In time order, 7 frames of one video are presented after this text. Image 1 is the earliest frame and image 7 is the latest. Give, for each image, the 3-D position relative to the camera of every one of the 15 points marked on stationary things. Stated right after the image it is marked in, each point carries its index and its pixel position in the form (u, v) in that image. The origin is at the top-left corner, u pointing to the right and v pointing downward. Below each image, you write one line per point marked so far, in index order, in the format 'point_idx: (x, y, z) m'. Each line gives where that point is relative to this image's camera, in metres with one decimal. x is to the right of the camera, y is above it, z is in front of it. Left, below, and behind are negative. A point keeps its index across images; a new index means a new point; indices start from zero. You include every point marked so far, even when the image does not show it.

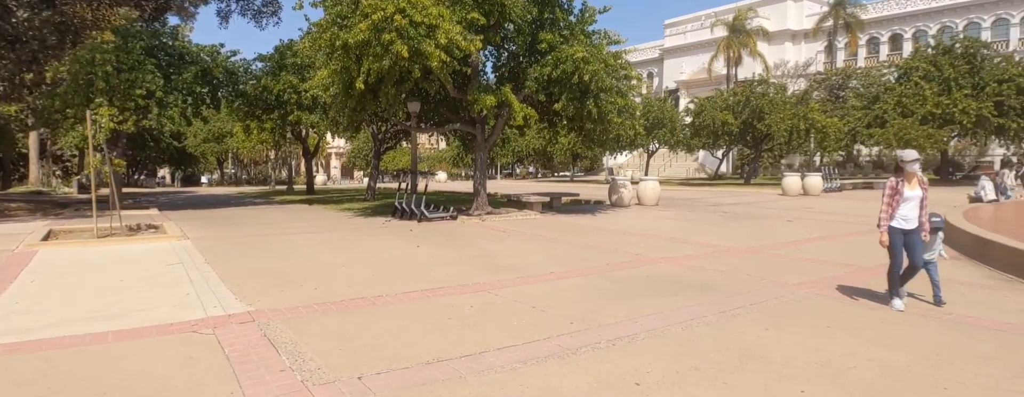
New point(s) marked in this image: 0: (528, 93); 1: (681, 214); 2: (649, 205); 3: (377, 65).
0: (+0.4, +2.8, +15.5) m
1: (+4.8, -0.4, +16.4) m
2: (+4.5, -0.2, +19.1) m
3: (-3.0, +2.9, +12.8) m
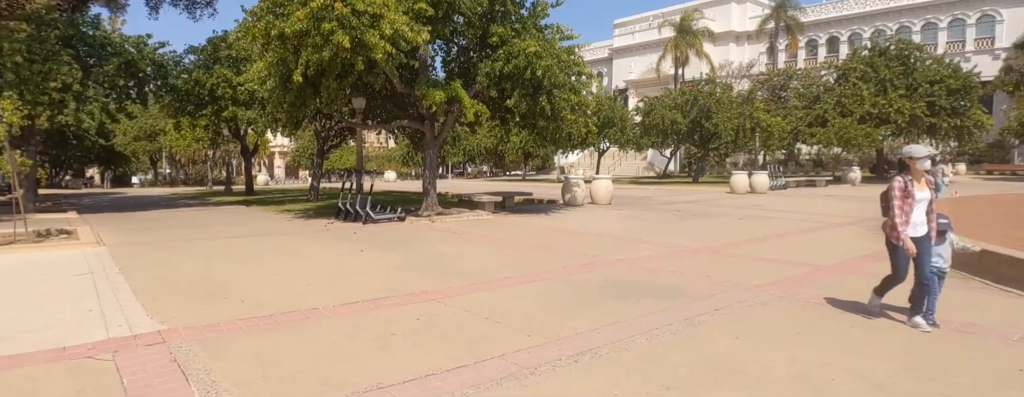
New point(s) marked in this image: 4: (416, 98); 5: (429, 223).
0: (-0.8, +2.8, +14.9) m
1: (+3.4, -0.4, +16.2) m
2: (+2.9, -0.2, +18.9) m
3: (-4.0, +2.9, +11.9) m
4: (-2.4, +2.5, +14.5) m
5: (-1.9, -0.6, +13.6) m
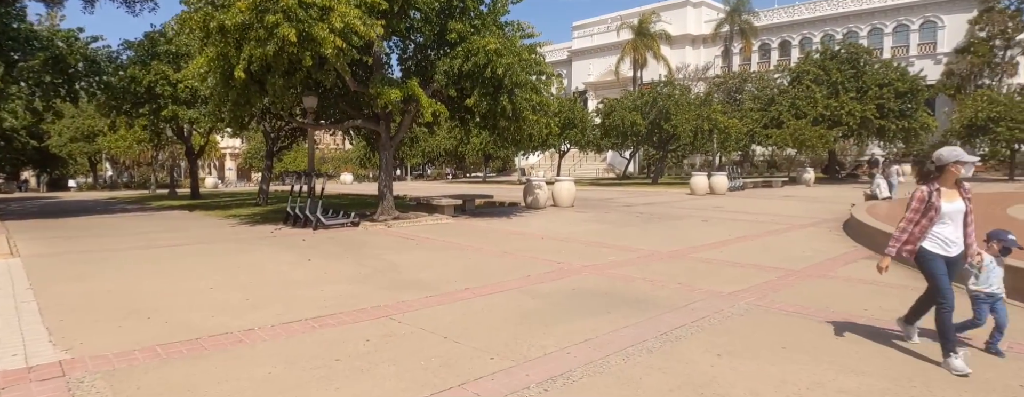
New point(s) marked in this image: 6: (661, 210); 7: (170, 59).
0: (-1.8, +2.7, +14.3) m
1: (+2.3, -0.5, +15.8) m
2: (+1.7, -0.2, +18.5) m
3: (-4.8, +2.8, +11.1) m
4: (-3.4, +2.4, +13.7) m
5: (-2.8, -0.6, +12.9) m
6: (+4.5, -0.4, +17.5) m
7: (-11.6, +4.7, +19.7) m
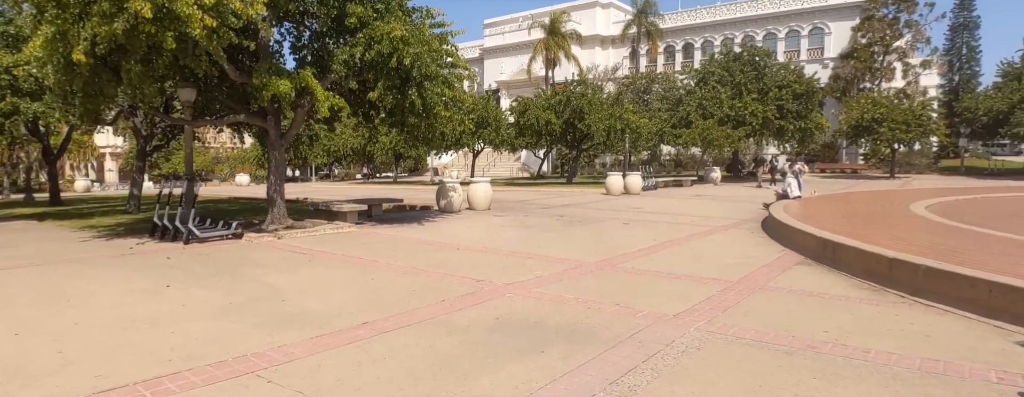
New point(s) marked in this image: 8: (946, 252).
0: (-3.8, +2.6, +12.6) m
1: (+0.1, -0.5, +14.8) m
2: (-0.9, -0.3, +17.3) m
3: (-6.3, +2.6, +9.0) m
4: (-5.2, +2.2, +11.9) m
5: (-4.5, -0.8, +11.2) m
6: (+2.0, -0.4, +16.8) m
7: (-14.3, +4.4, +16.5) m
8: (+5.9, -0.7, +7.9) m
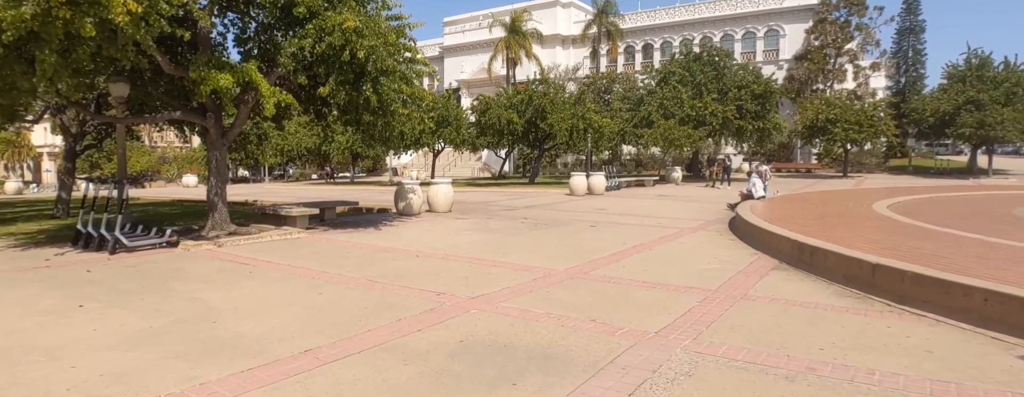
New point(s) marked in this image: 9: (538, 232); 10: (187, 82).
0: (-4.6, +2.5, +11.7) m
1: (-0.8, -0.6, +14.2) m
2: (-2.0, -0.4, +16.6) m
3: (-6.8, +2.6, +8.0) m
4: (-6.0, +2.1, +10.9) m
5: (-5.2, -0.9, +10.2) m
6: (+0.9, -0.4, +16.2) m
7: (-15.3, +4.3, +14.9) m
8: (+5.4, -0.8, +7.7) m
9: (+0.6, -0.7, +12.5) m
10: (-6.0, +2.2, +10.8) m
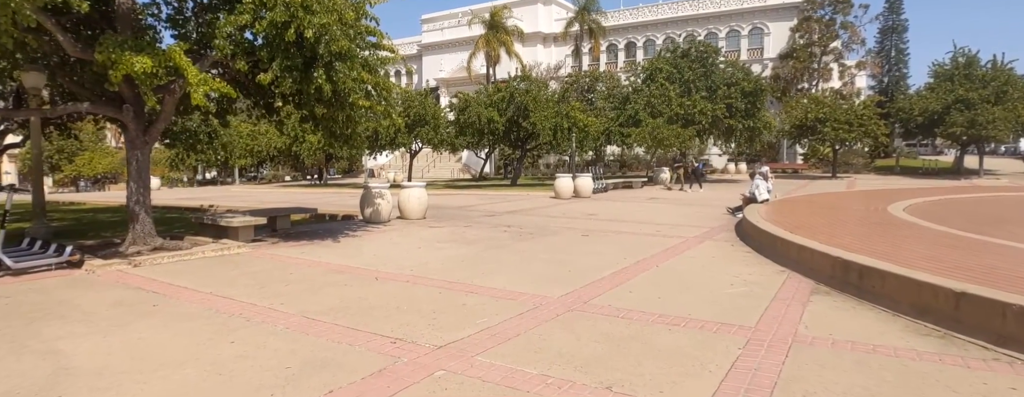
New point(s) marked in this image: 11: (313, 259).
0: (-4.9, +2.4, +9.9) m
1: (-1.2, -0.7, +12.4) m
2: (-2.5, -0.5, +14.8) m
3: (-7.0, +2.4, +6.0) m
4: (-6.3, +2.0, +9.0) m
5: (-5.5, -1.0, +8.3) m
6: (+0.4, -0.6, +14.6) m
7: (-15.7, +4.1, +12.7) m
8: (+5.2, -0.8, +6.2) m
9: (+0.2, -0.8, +10.8) m
10: (-6.3, +2.0, +8.9) m
11: (-3.2, -1.0, +9.2) m
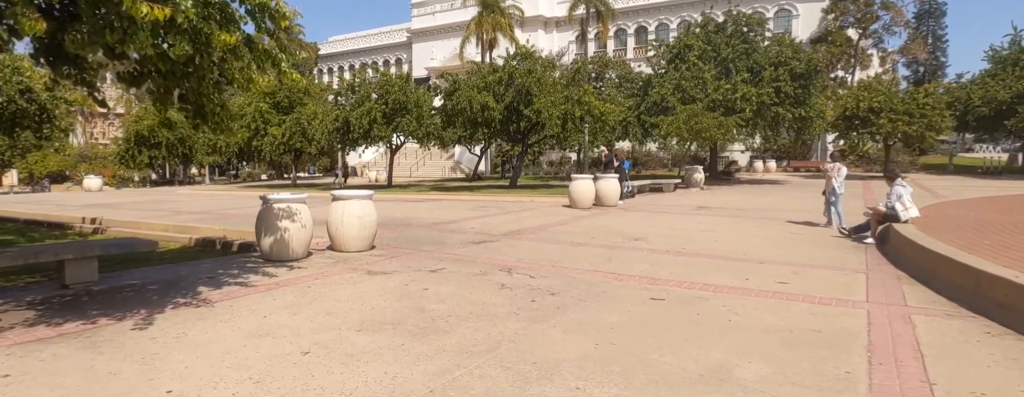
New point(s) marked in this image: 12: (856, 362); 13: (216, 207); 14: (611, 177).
0: (-4.9, +2.1, +4.0) m
1: (-1.2, -1.0, +6.6) m
2: (-2.5, -0.8, +9.0) m
3: (-7.0, +2.1, +0.2) m
4: (-6.2, +1.7, +3.1) m
5: (-5.4, -1.3, +2.5) m
6: (+0.5, -0.9, +8.8) m
7: (-15.7, +3.8, +6.8) m
8: (+5.3, -1.2, +0.4) m
9: (+0.3, -1.2, +5.1) m
10: (-6.2, +1.7, +3.1) m
11: (-3.1, -1.3, +3.4) m
12: (+2.5, -1.2, +4.4) m
13: (-10.0, -0.2, +19.2) m
14: (+3.0, +0.6, +17.1) m
